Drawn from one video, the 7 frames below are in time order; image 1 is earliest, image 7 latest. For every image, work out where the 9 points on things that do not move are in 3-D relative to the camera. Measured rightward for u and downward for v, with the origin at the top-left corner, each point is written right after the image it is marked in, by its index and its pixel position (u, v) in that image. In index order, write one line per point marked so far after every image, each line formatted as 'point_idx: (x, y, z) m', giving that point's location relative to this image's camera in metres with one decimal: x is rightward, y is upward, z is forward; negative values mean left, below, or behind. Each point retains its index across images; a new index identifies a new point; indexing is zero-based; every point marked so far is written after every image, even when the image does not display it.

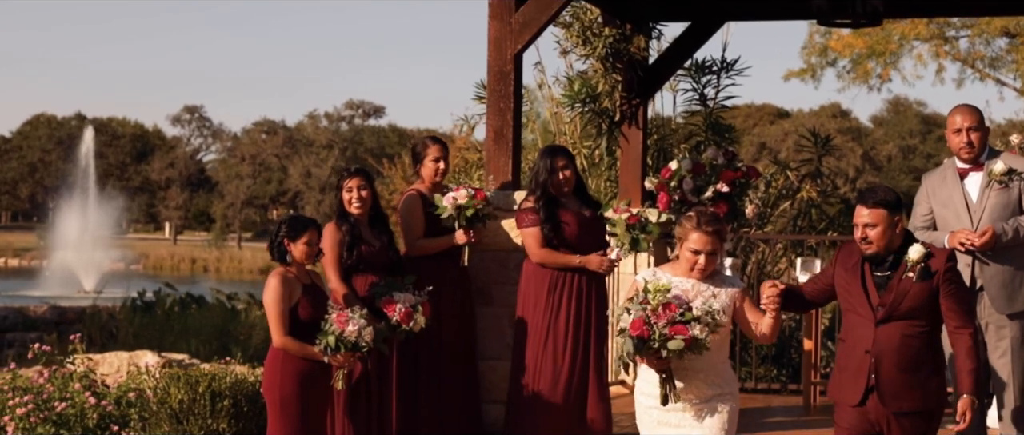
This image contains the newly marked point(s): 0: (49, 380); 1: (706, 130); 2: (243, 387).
0: (-2.1, -0.7, +8.2) m
1: (+1.2, +0.5, +11.4) m
2: (-1.1, -0.7, +7.7) m
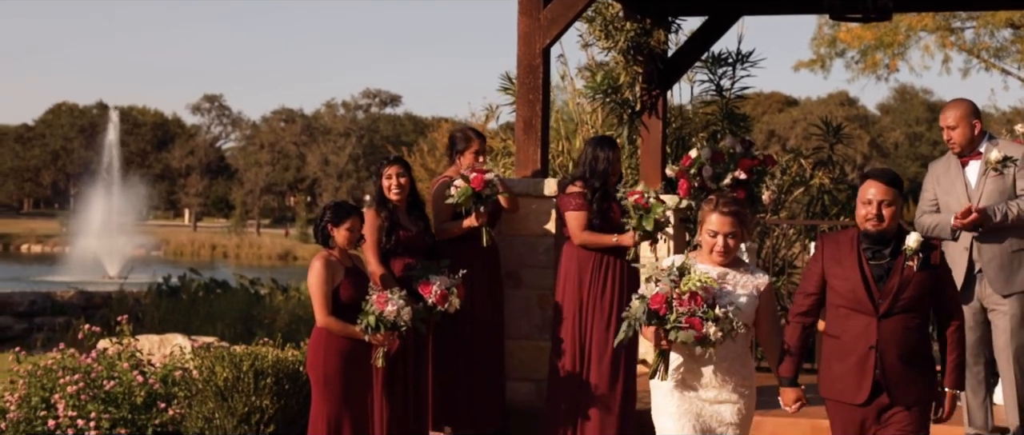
0: (-1.9, -0.7, +8.6) m
1: (+1.4, +0.6, +11.8) m
2: (-1.0, -0.7, +8.1) m
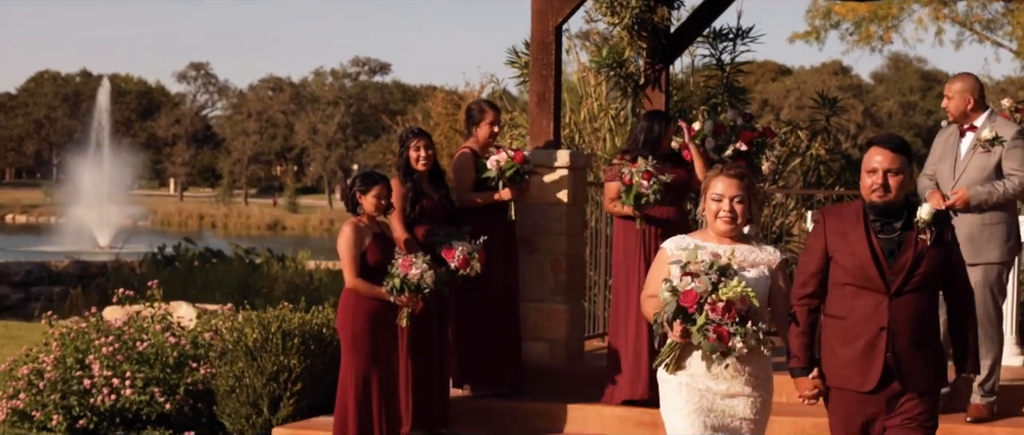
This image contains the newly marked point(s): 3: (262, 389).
0: (-1.9, -0.5, +9.0) m
1: (+1.4, +0.8, +12.2) m
2: (-0.9, -0.5, +8.5) m
3: (-1.1, -0.8, +8.3) m
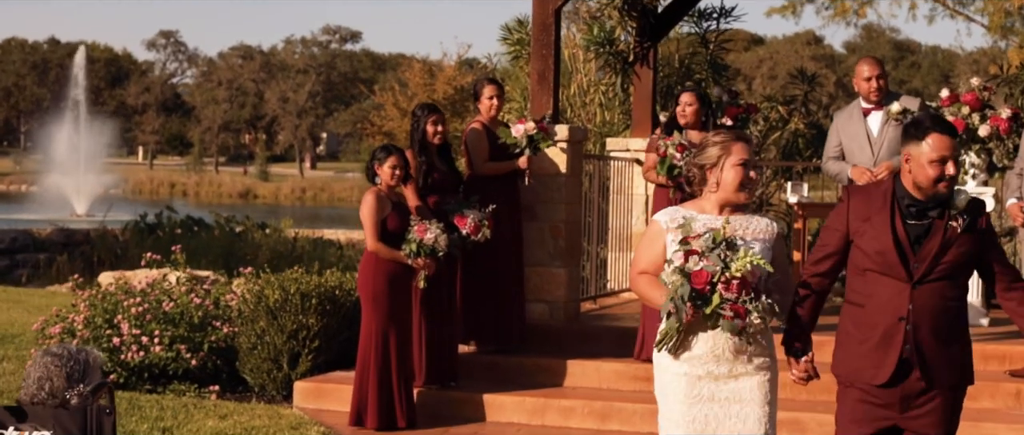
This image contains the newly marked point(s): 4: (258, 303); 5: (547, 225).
0: (-1.9, -0.4, +9.6) m
1: (+1.3, +1.0, +12.8) m
2: (-0.9, -0.4, +9.1) m
3: (-1.1, -0.6, +8.9) m
4: (-1.2, -0.4, +8.9) m
5: (+0.2, 0.0, +9.1) m
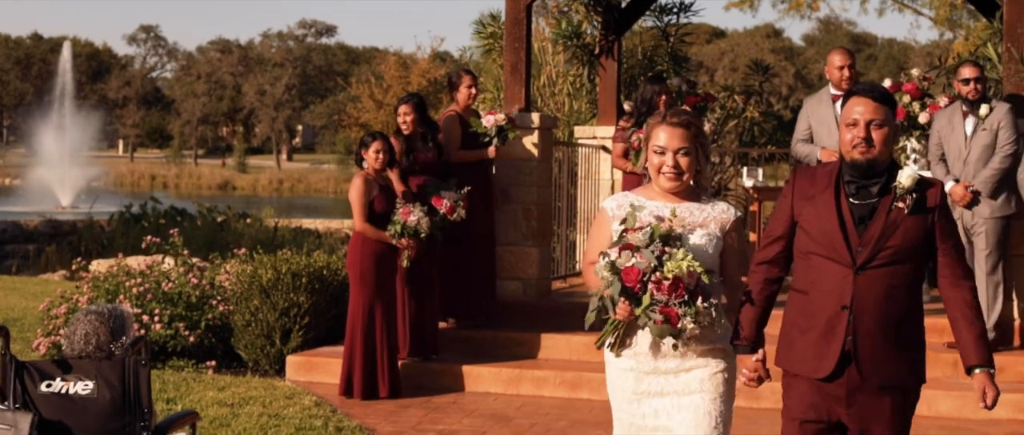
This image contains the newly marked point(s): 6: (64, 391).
0: (-2.0, -0.3, +10.3) m
1: (+1.2, +1.2, +13.5) m
2: (-1.1, -0.3, +9.8) m
3: (-1.2, -0.6, +9.6) m
4: (-1.4, -0.3, +9.6) m
5: (0.0, 0.0, +9.8) m
6: (-1.0, -0.4, +4.3) m
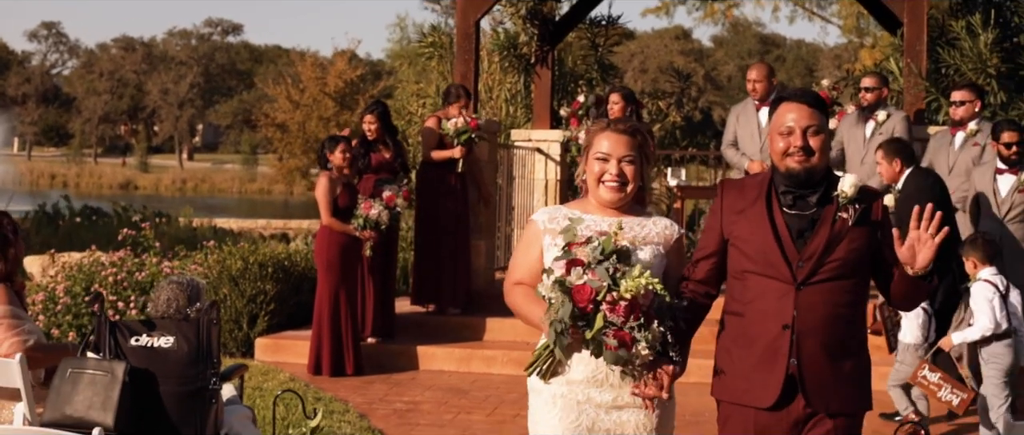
0: (-2.3, -0.2, +11.1) m
1: (+0.6, +1.2, +14.5) m
2: (-1.4, -0.2, +10.7) m
3: (-1.5, -0.5, +10.4) m
4: (-1.7, -0.3, +10.5) m
5: (-0.3, +0.1, +10.7) m
6: (-1.0, -0.4, +5.2) m
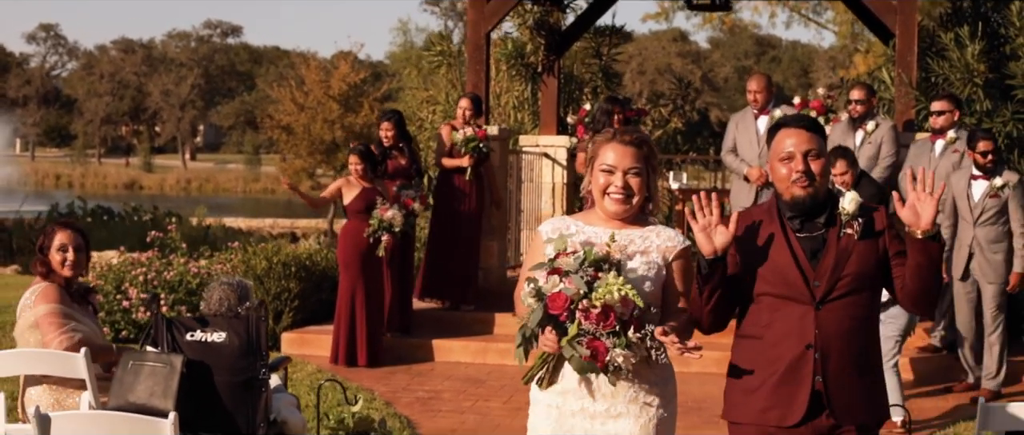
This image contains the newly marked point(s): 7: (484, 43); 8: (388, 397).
0: (-2.3, -0.3, +11.7) m
1: (+0.7, +1.2, +15.1) m
2: (-1.3, -0.3, +11.2) m
3: (-1.5, -0.5, +11.0) m
4: (-1.6, -0.3, +11.0) m
5: (-0.2, +0.1, +11.3) m
6: (-1.0, -0.4, +5.7) m
7: (-0.2, +1.1, +11.3) m
8: (-0.6, -0.9, +9.0) m
